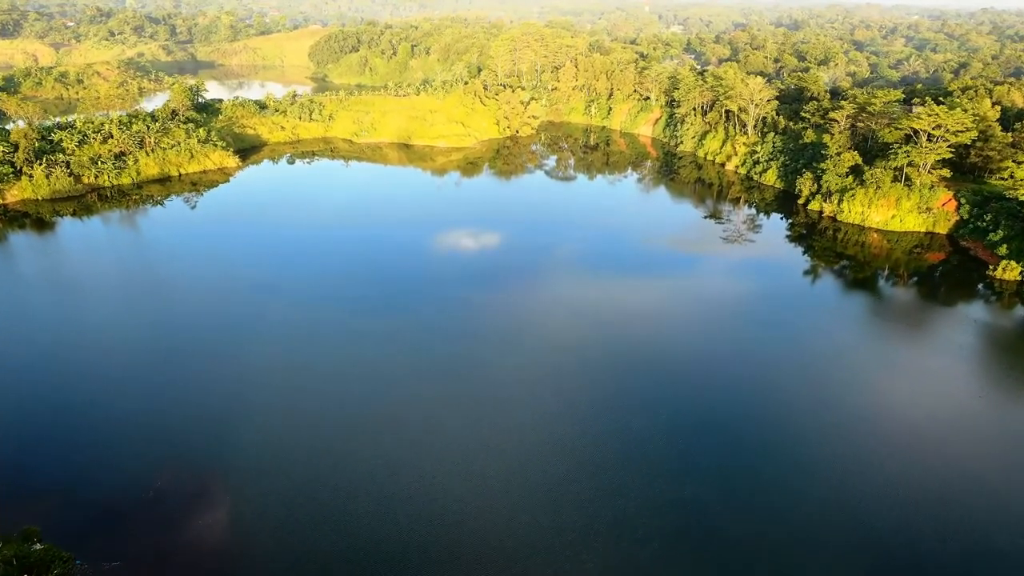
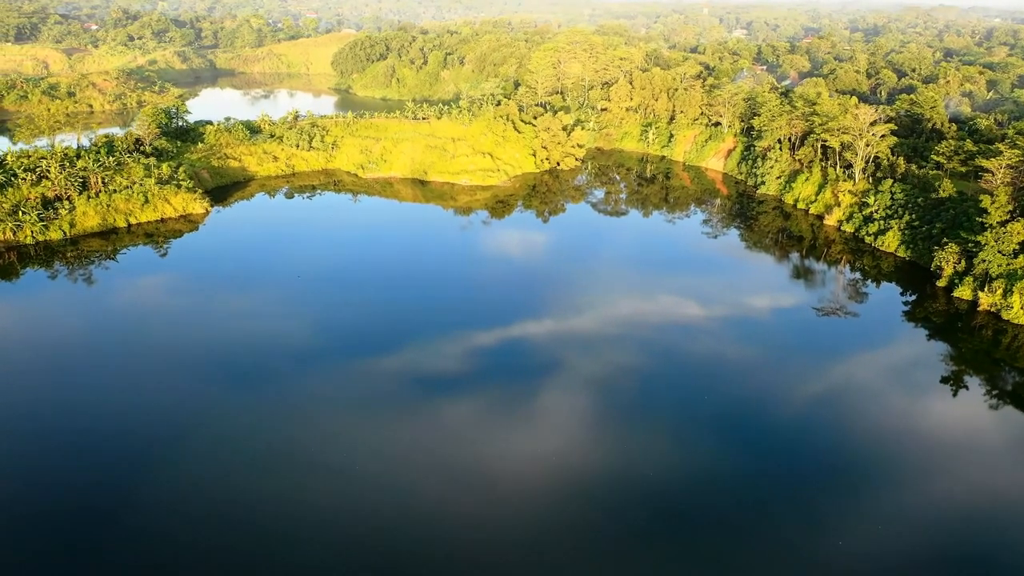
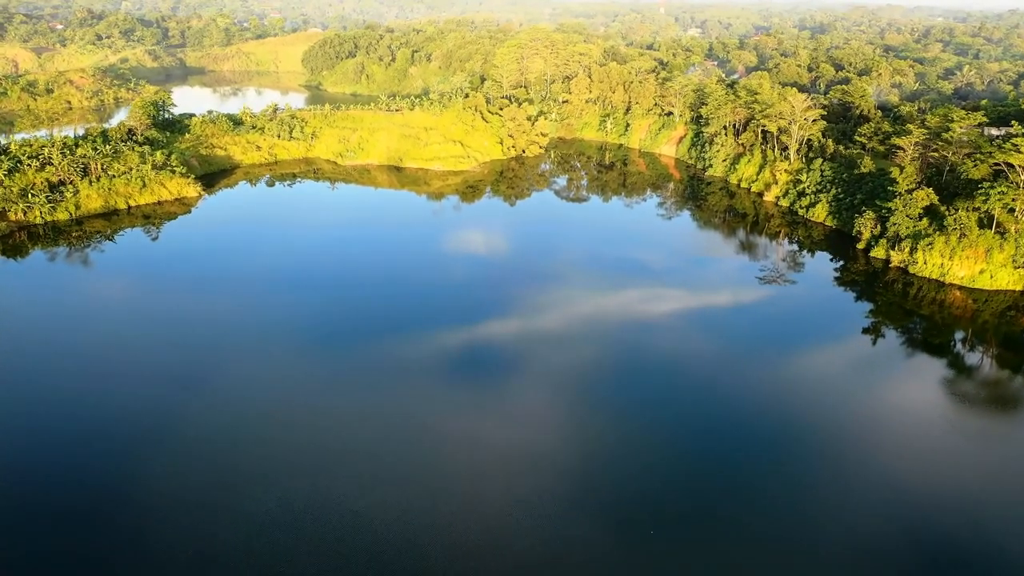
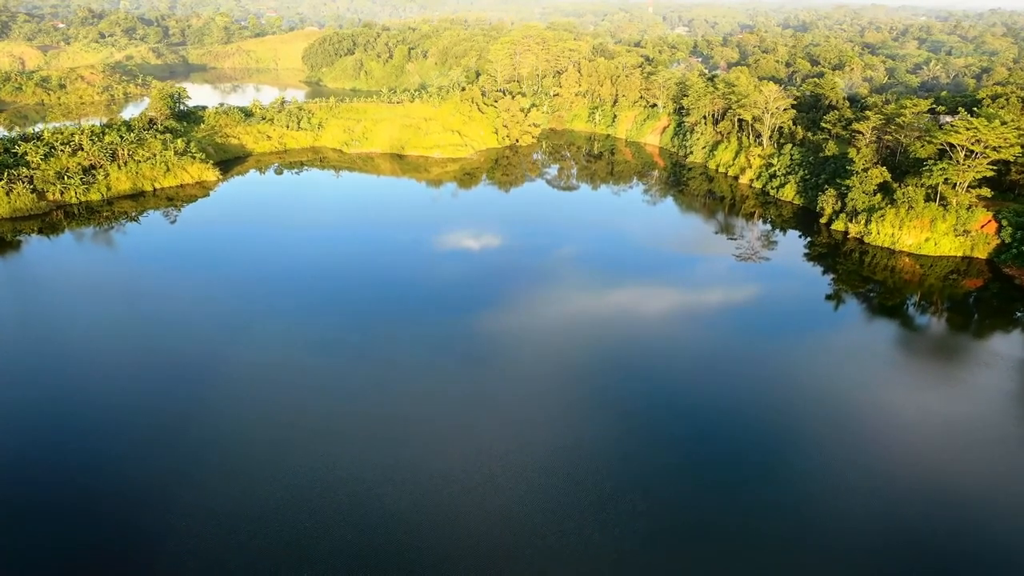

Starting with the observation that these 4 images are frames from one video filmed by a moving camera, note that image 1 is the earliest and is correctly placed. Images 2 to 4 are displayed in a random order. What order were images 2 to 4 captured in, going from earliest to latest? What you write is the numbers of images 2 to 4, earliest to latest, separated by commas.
4, 3, 2
